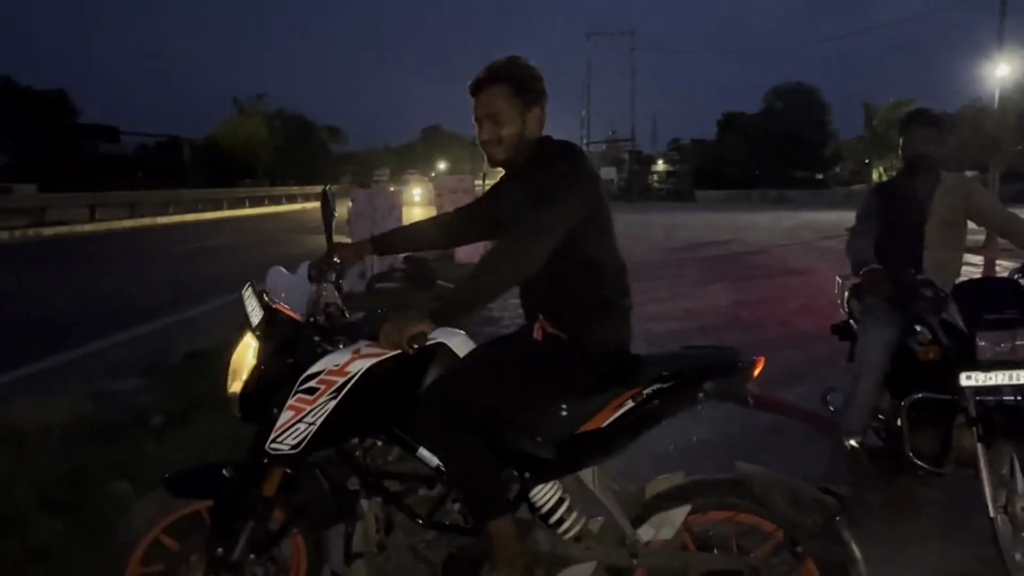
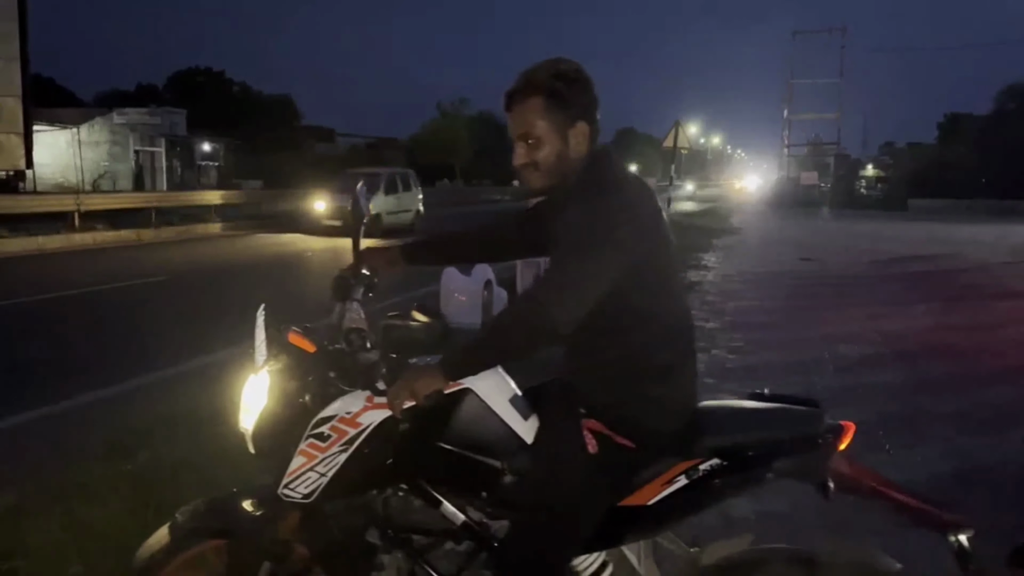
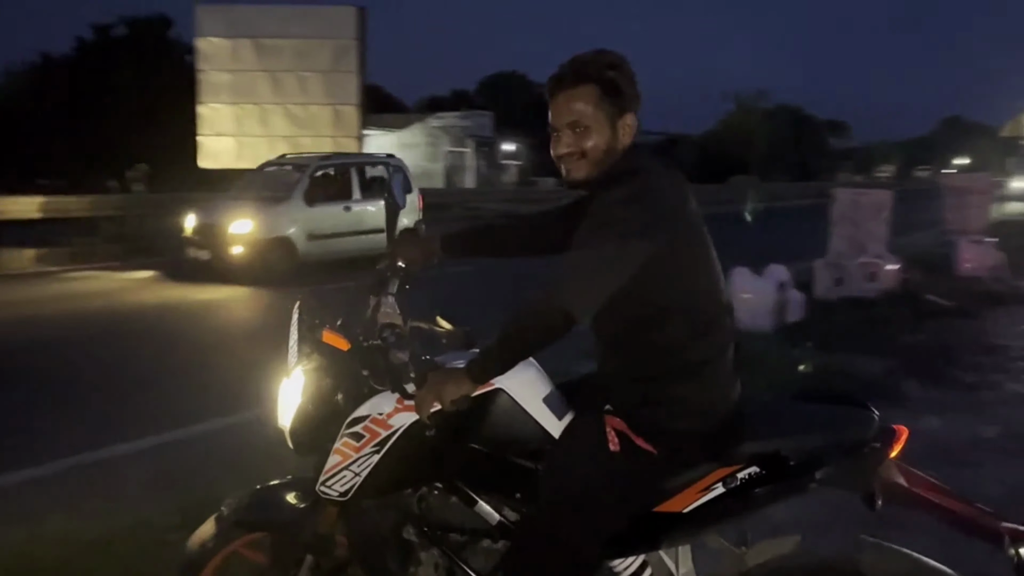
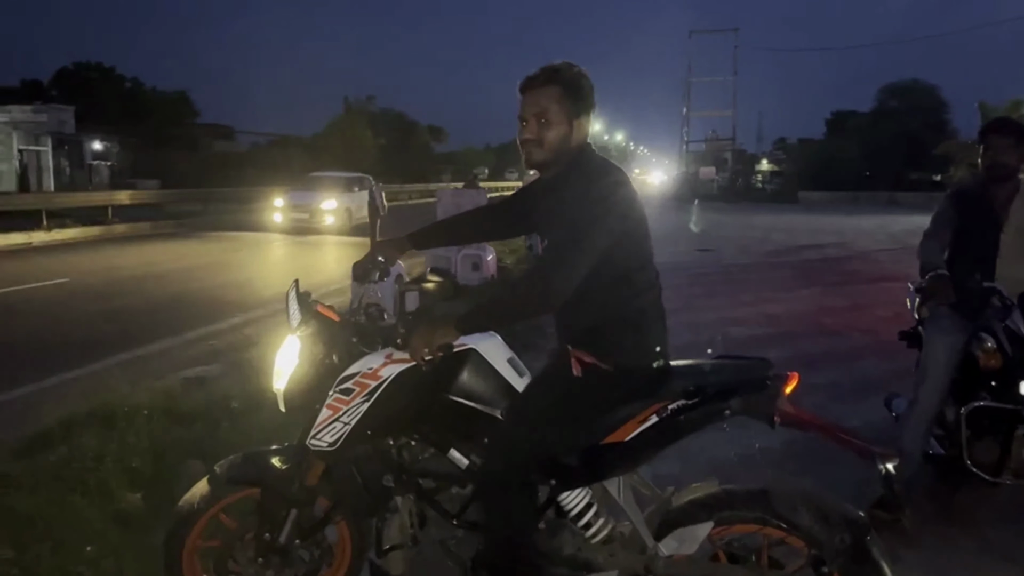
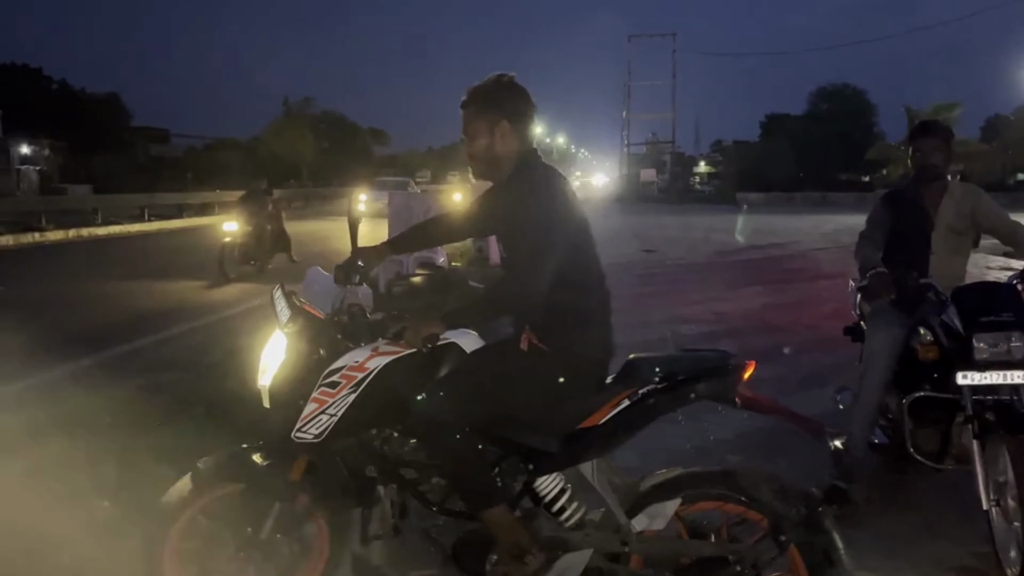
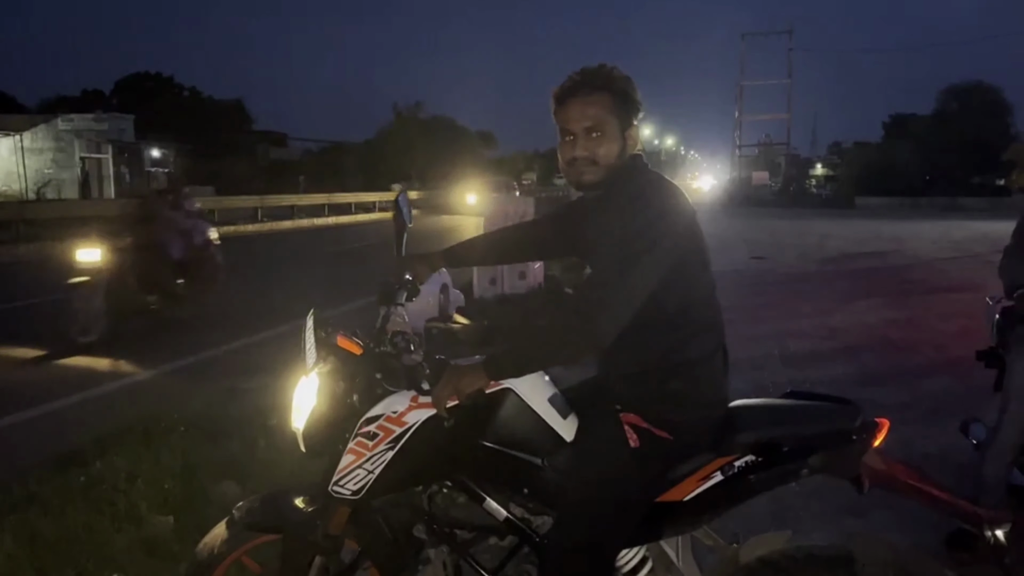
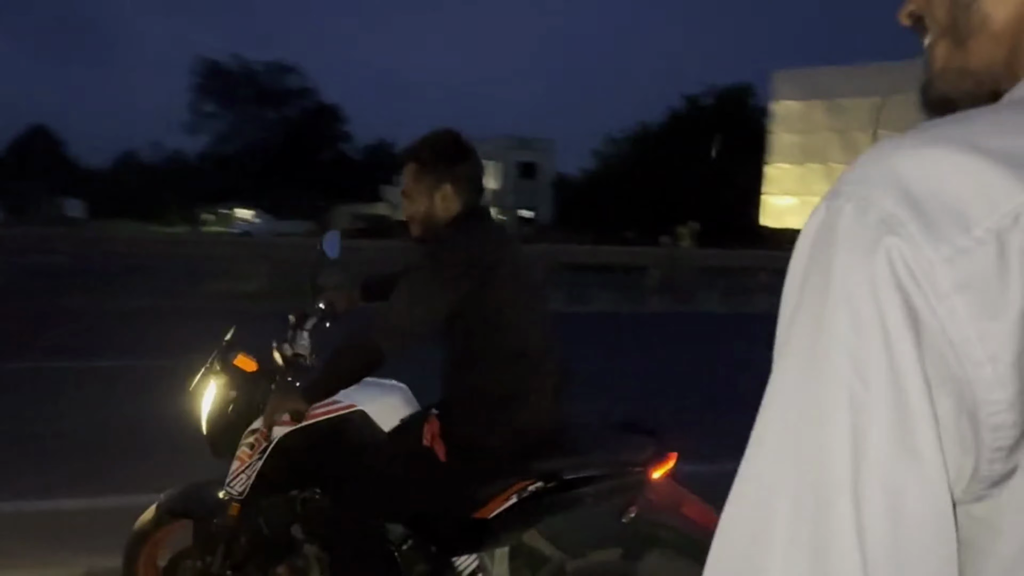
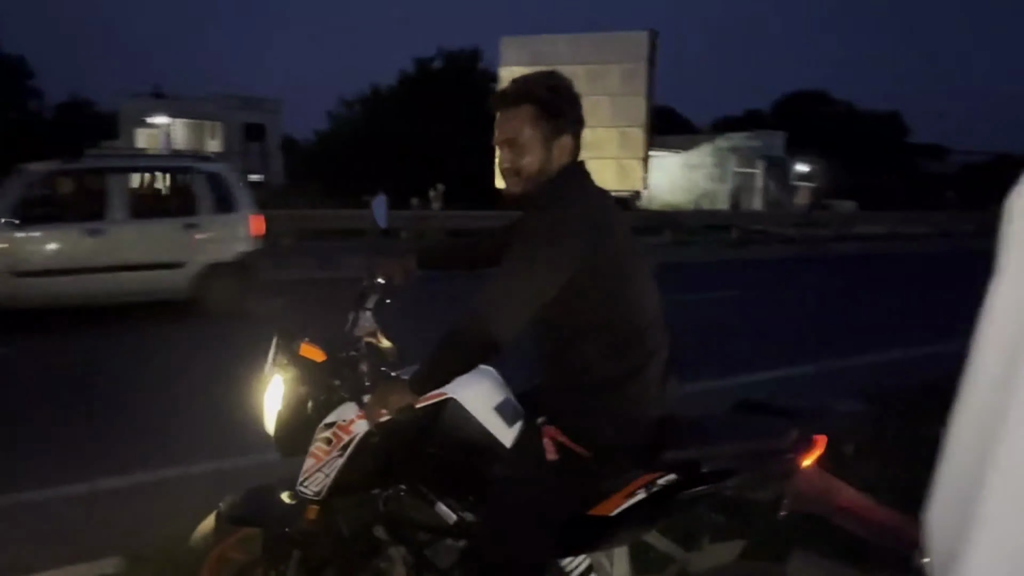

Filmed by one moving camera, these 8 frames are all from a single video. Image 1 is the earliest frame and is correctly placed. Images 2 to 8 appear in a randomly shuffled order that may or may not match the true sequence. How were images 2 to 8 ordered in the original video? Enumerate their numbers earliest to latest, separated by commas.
5, 4, 6, 2, 3, 8, 7
